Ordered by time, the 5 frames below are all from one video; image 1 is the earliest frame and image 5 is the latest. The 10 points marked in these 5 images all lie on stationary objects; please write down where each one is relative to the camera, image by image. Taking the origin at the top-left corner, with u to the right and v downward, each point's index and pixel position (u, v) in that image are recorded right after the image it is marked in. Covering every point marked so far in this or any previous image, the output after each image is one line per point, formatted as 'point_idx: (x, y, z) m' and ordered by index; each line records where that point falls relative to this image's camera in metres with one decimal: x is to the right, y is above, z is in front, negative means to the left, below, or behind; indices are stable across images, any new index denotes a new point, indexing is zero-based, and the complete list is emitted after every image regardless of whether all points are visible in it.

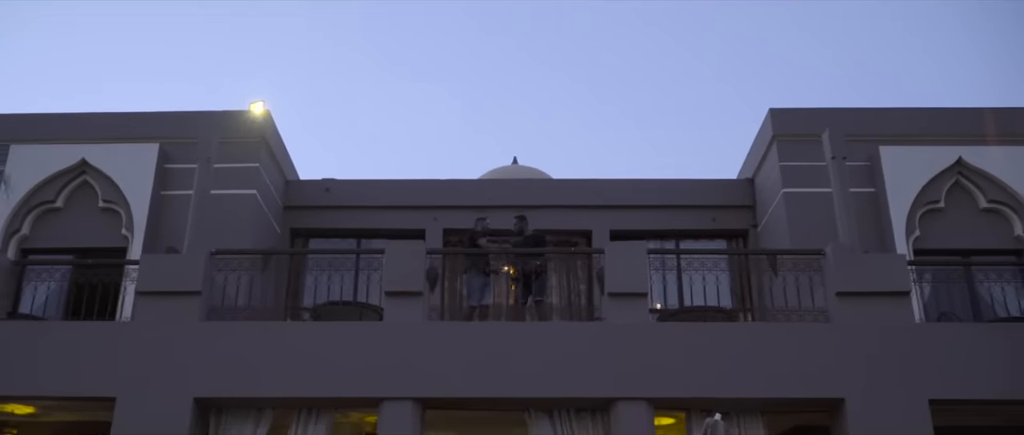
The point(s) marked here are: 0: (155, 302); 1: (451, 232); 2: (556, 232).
0: (-3.2, -0.7, +8.5) m
1: (-0.8, -0.2, +11.9) m
2: (+0.6, -0.2, +11.9) m
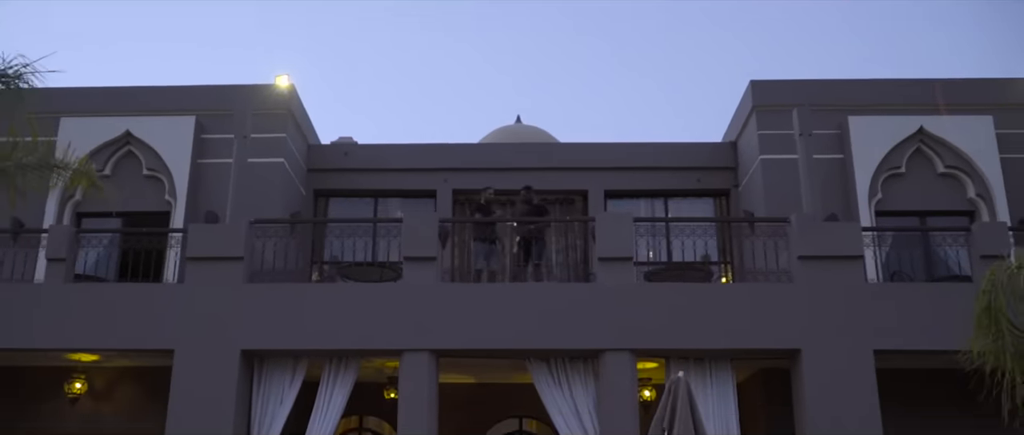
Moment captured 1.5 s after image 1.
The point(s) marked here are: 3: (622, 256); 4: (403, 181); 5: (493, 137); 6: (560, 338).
0: (-3.2, -0.5, +9.7) m
1: (-0.7, +0.4, +13.1) m
2: (+0.6, +0.4, +13.1) m
3: (+1.1, -0.4, +9.5) m
4: (-1.5, +0.5, +13.1) m
5: (-0.3, +1.2, +14.8) m
6: (+0.5, -1.2, +9.3) m
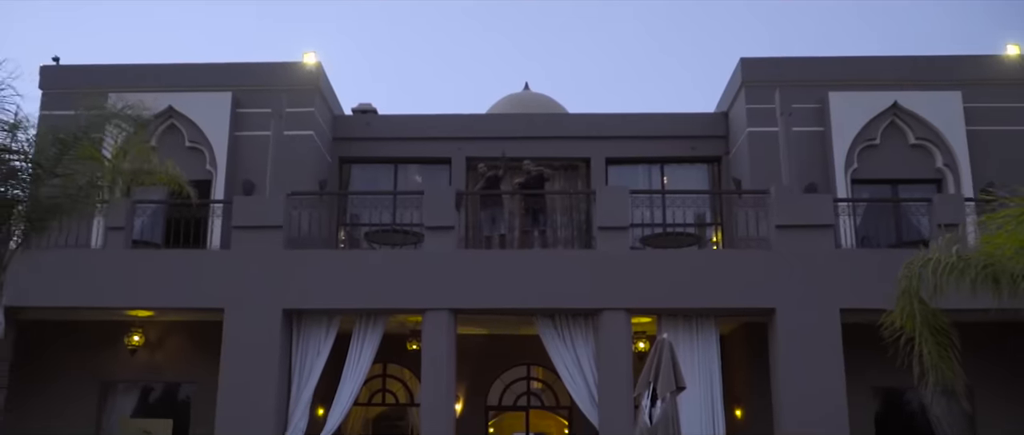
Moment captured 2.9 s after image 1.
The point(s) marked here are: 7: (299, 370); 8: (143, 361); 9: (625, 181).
0: (-3.1, -0.2, +11.0) m
1: (-0.6, +0.9, +14.3) m
2: (+0.7, +0.9, +14.2) m
3: (+1.2, -0.1, +10.7) m
4: (-1.4, +1.0, +14.3) m
5: (-0.2, +1.9, +15.9) m
6: (+0.6, -0.9, +10.6) m
7: (-2.5, -1.8, +11.0) m
8: (-4.7, -1.9, +12.2) m
9: (+1.7, +0.5, +14.3) m
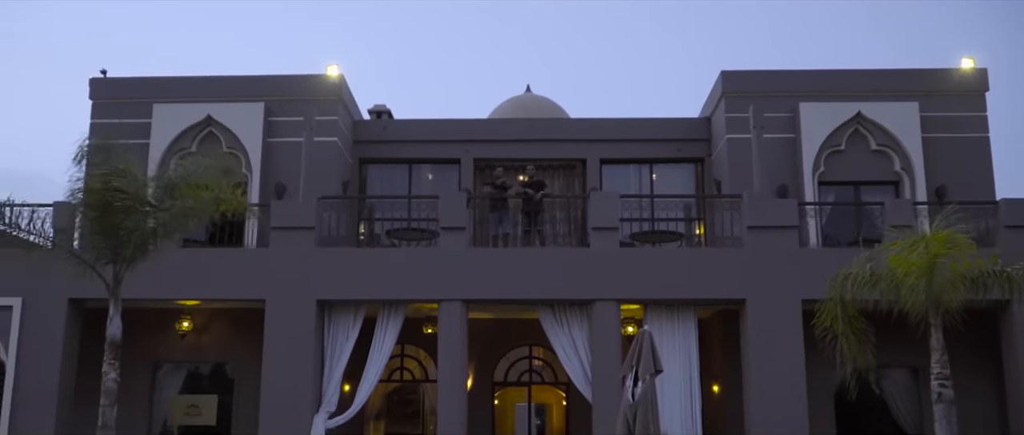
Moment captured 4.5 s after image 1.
0: (-3.0, -0.2, +12.5) m
1: (-0.5, +1.0, +15.8) m
2: (+0.8, +1.0, +15.7) m
3: (+1.3, -0.1, +12.3) m
4: (-1.3, +1.1, +15.8) m
5: (-0.1, +2.0, +17.4) m
6: (+0.6, -0.9, +12.2) m
7: (-2.4, -1.8, +12.6) m
8: (-4.7, -1.9, +13.8) m
9: (+1.8, +0.6, +15.8) m
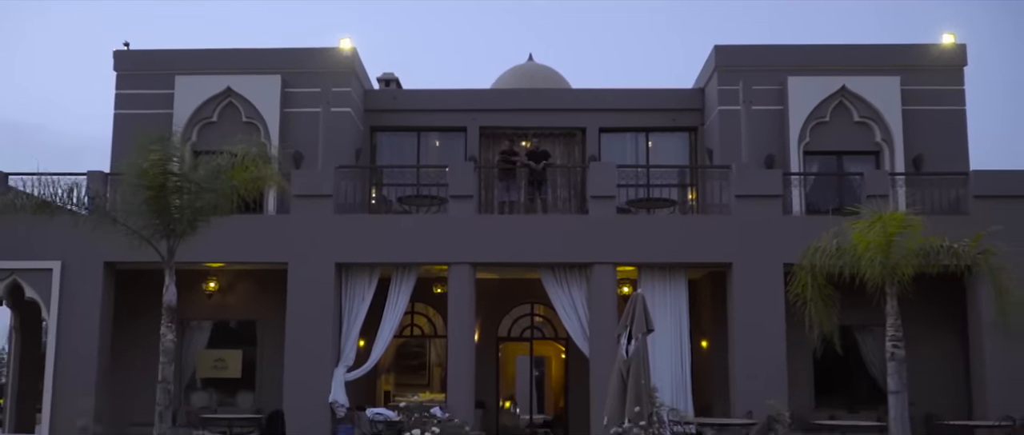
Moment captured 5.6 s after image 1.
0: (-3.0, +0.2, +13.5) m
1: (-0.5, +1.6, +16.7) m
2: (+0.8, +1.6, +16.6) m
3: (+1.3, +0.3, +13.2) m
4: (-1.3, +1.7, +16.7) m
5: (0.0, +2.7, +18.2) m
6: (+0.7, -0.5, +13.1) m
7: (-2.4, -1.4, +13.6) m
8: (-4.6, -1.3, +14.8) m
9: (+1.8, +1.2, +16.7) m
